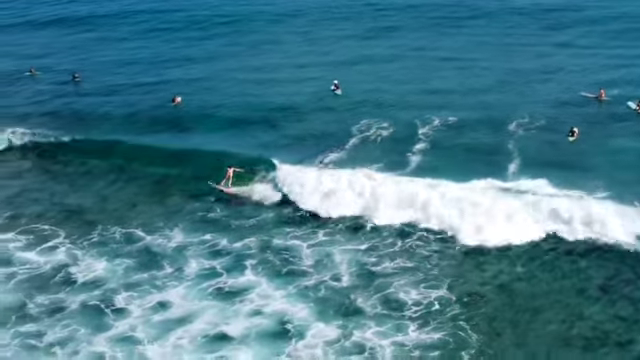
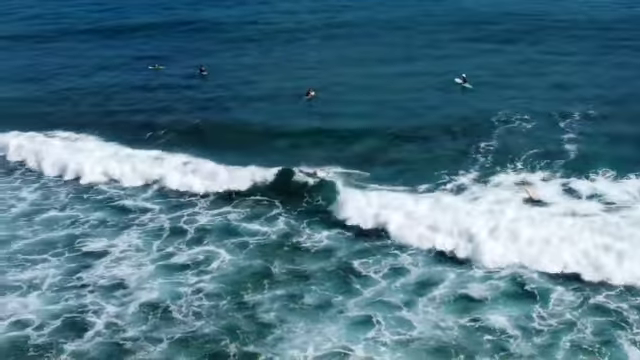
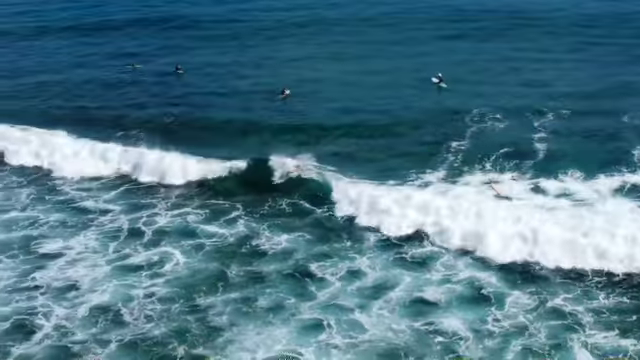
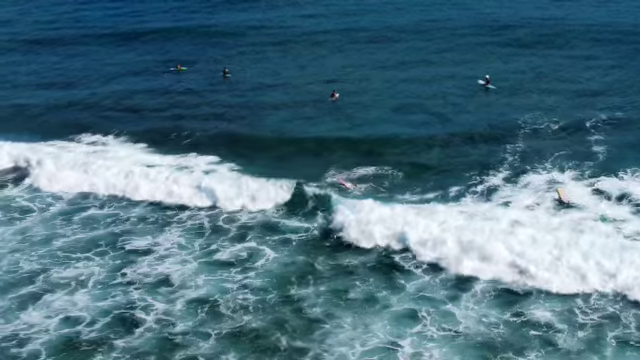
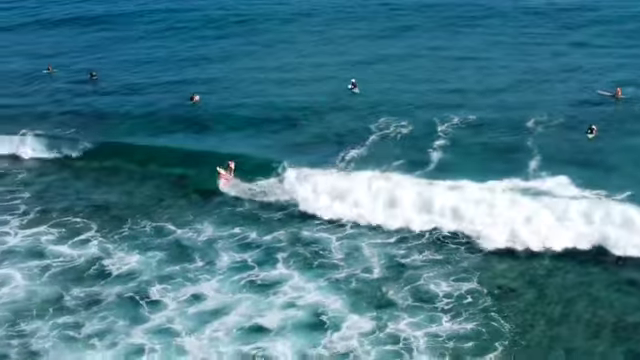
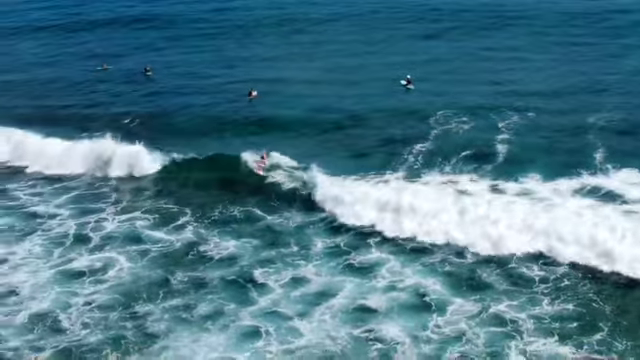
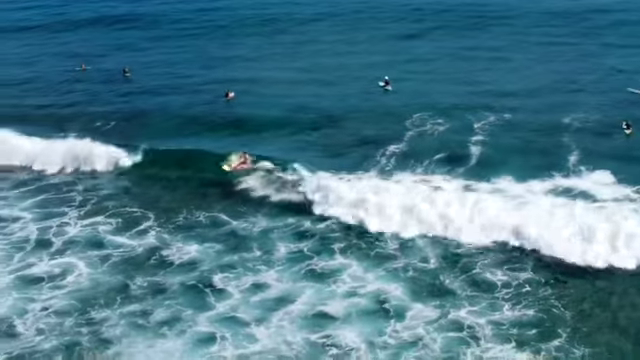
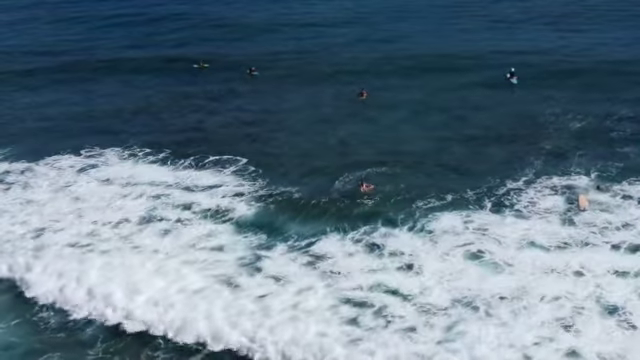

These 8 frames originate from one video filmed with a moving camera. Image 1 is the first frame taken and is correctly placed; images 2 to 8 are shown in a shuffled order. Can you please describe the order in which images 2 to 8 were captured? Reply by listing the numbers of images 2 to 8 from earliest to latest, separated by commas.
5, 7, 6, 3, 2, 4, 8
